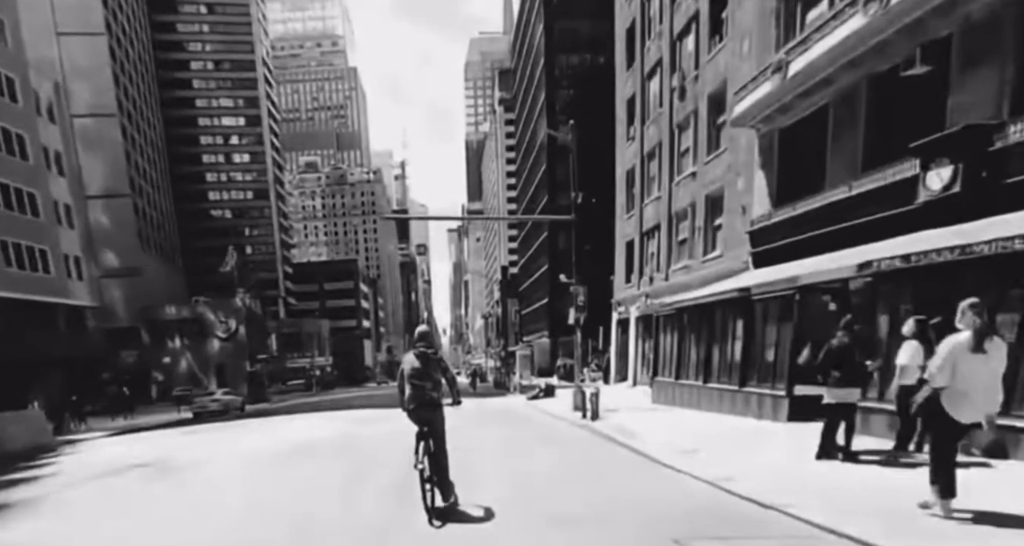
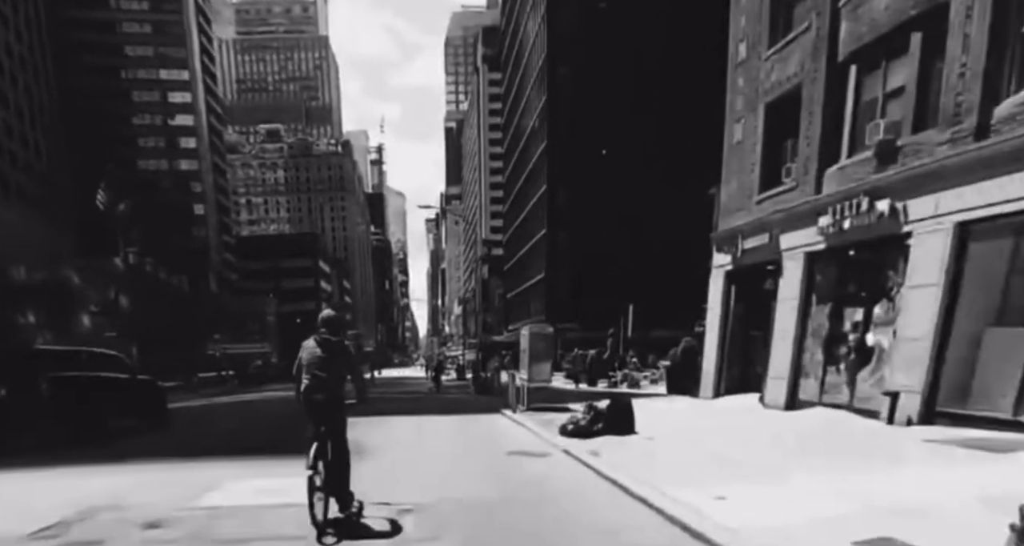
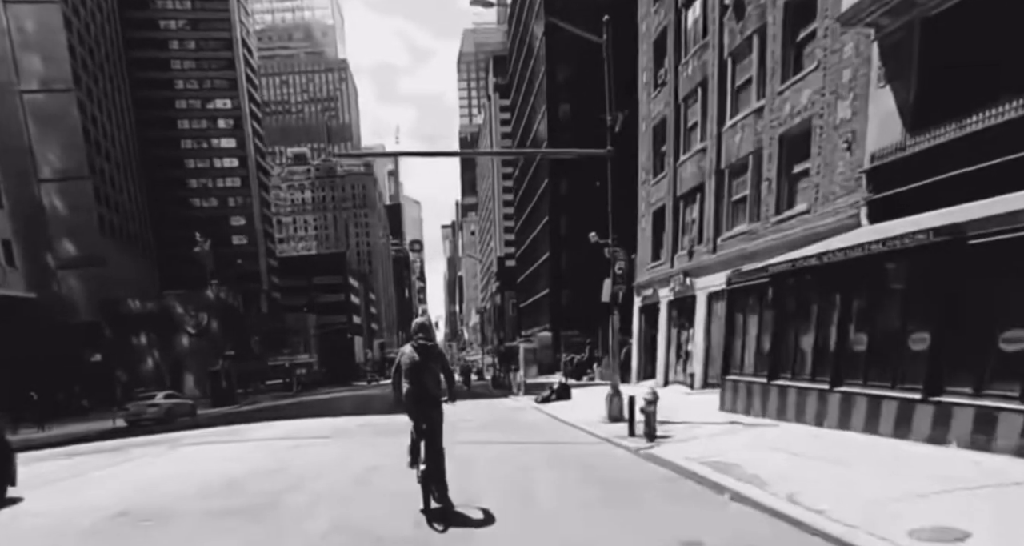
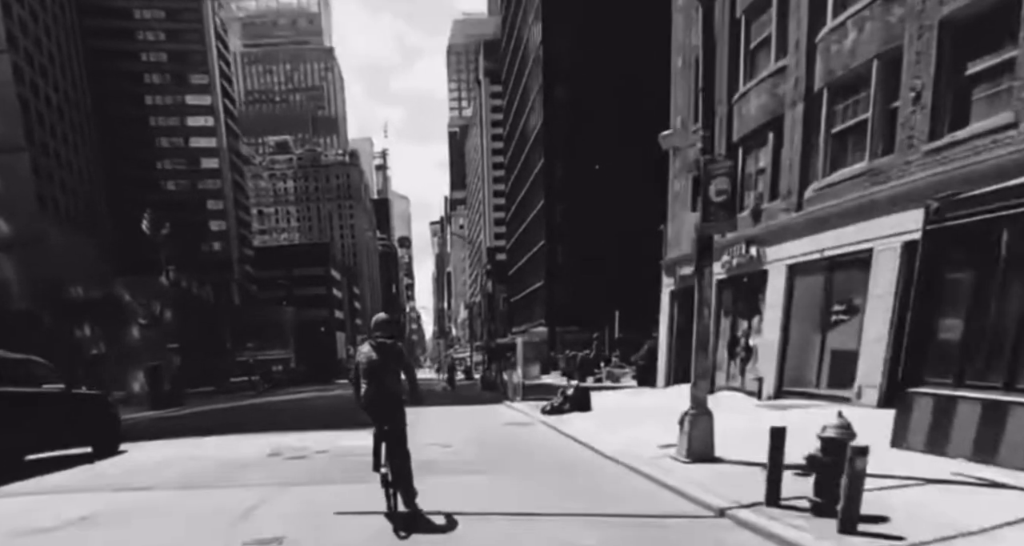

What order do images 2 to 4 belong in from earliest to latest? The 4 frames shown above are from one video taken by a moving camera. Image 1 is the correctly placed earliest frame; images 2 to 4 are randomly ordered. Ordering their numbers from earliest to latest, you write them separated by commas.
3, 4, 2
